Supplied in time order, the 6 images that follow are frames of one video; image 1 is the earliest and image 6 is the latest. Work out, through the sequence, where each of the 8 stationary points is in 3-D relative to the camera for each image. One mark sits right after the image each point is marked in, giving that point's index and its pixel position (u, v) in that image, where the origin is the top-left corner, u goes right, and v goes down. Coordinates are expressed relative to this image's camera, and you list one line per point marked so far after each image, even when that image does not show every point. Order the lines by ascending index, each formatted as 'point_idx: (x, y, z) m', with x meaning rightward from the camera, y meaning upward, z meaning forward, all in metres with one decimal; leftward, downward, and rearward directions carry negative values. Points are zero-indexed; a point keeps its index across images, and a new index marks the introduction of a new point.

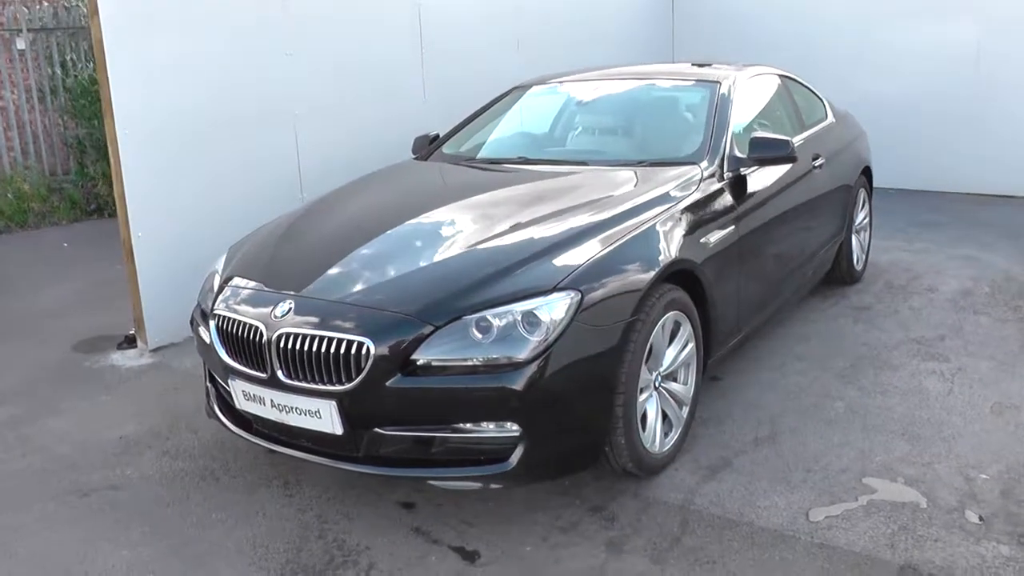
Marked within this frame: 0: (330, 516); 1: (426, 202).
0: (-0.6, -0.8, +3.0) m
1: (-0.3, +0.3, +3.6) m
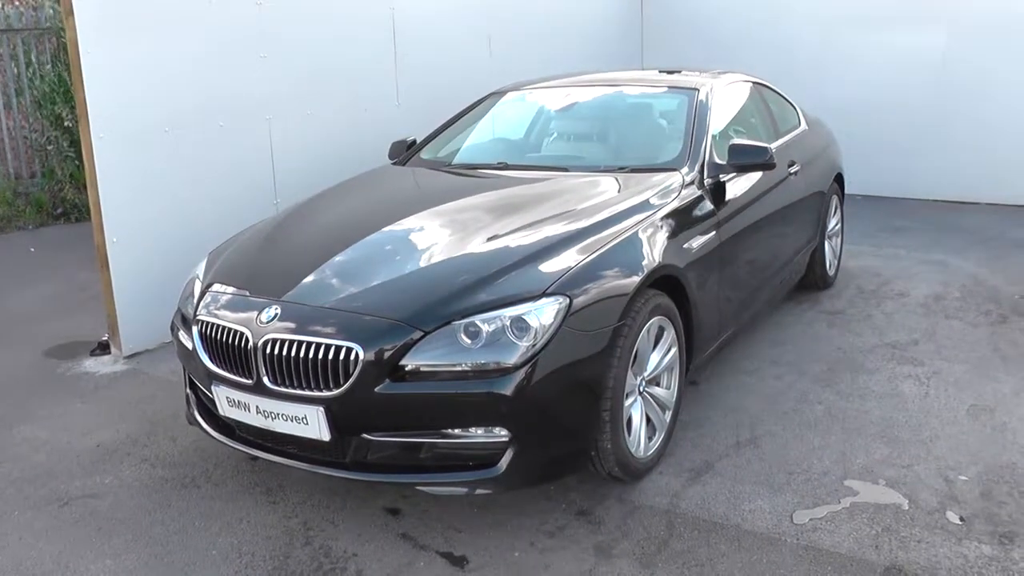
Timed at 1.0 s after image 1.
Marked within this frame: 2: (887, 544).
0: (-0.7, -0.8, +3.0) m
1: (-0.4, +0.3, +3.6) m
2: (+1.2, -0.8, +2.8) m
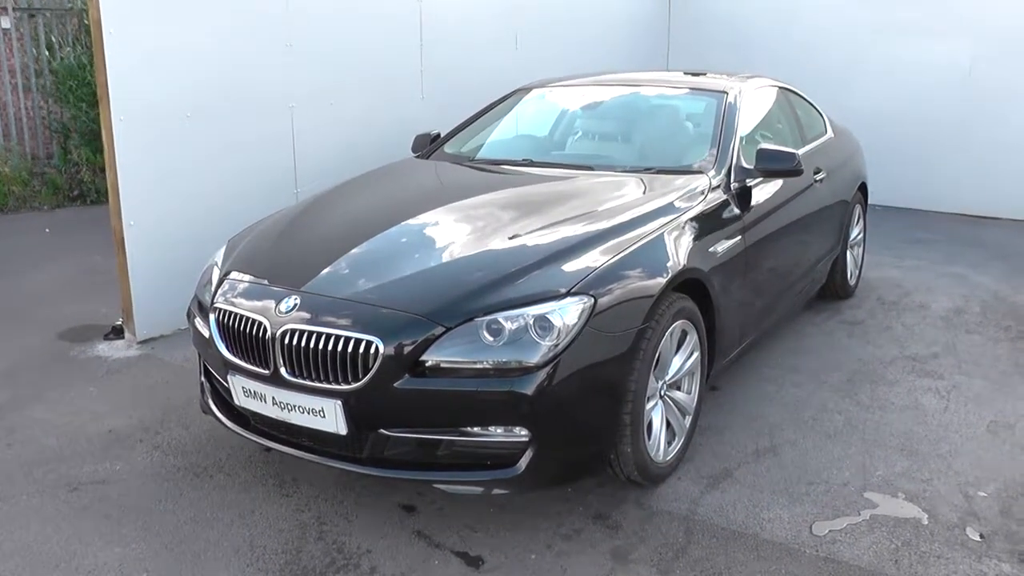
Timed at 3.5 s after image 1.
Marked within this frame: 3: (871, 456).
0: (-0.6, -0.8, +2.9) m
1: (-0.3, +0.3, +3.6) m
2: (+1.2, -0.8, +2.7) m
3: (+1.4, -0.6, +3.3) m
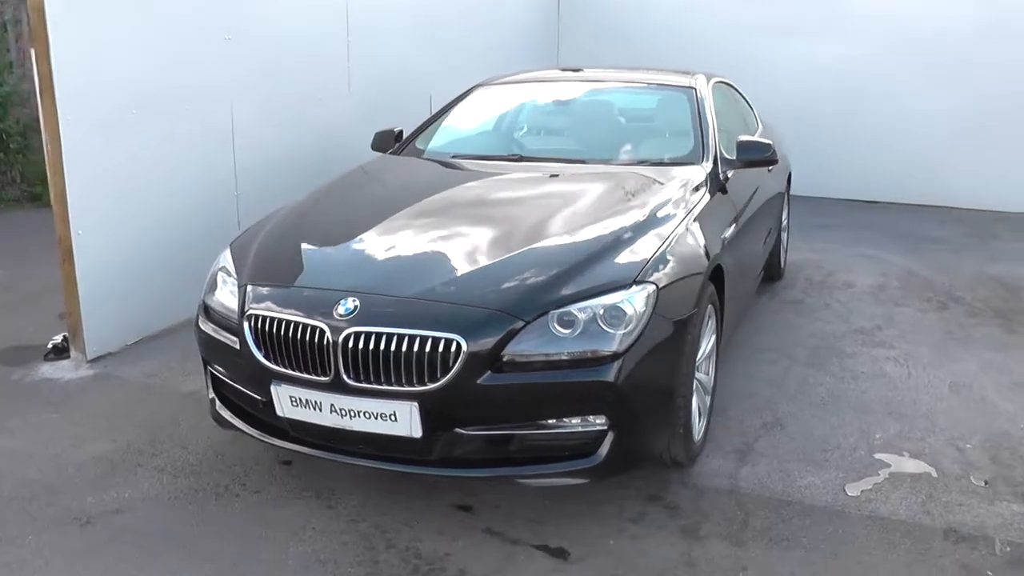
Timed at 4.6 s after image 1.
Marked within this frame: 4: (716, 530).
0: (-0.4, -0.8, +2.9) m
1: (-0.3, +0.3, +3.5) m
2: (+1.4, -0.8, +3.0) m
3: (+1.4, -0.5, +3.6) m
4: (+0.7, -0.8, +2.9) m
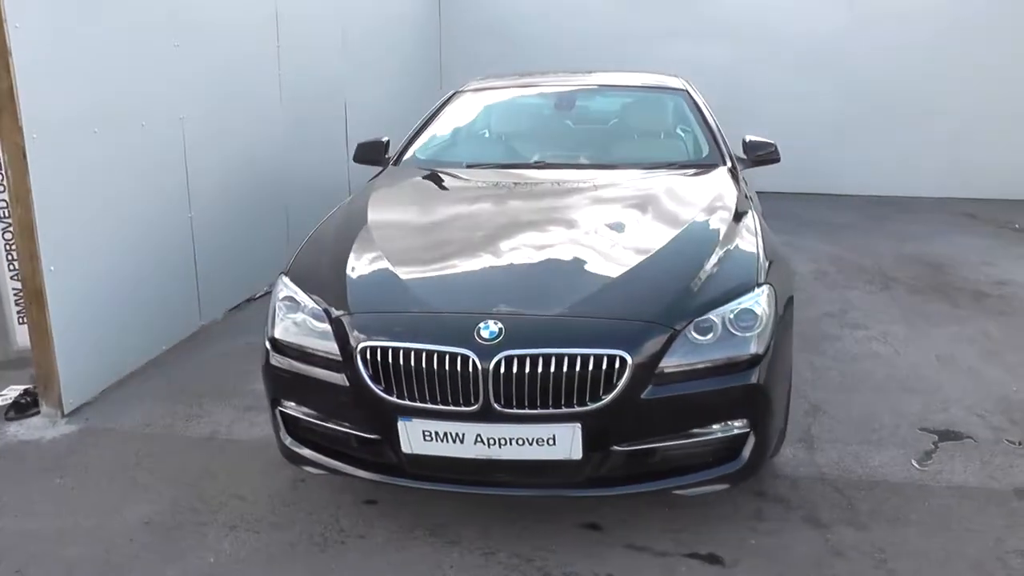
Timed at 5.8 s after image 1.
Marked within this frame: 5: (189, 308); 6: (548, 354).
0: (+0.1, -0.8, +2.7) m
1: (-0.1, +0.3, +3.4) m
2: (+1.8, -0.7, +3.3) m
3: (+1.7, -0.5, +3.9) m
4: (+1.1, -0.8, +3.0) m
5: (-1.7, -0.1, +4.7) m
6: (+0.1, -0.2, +2.5) m
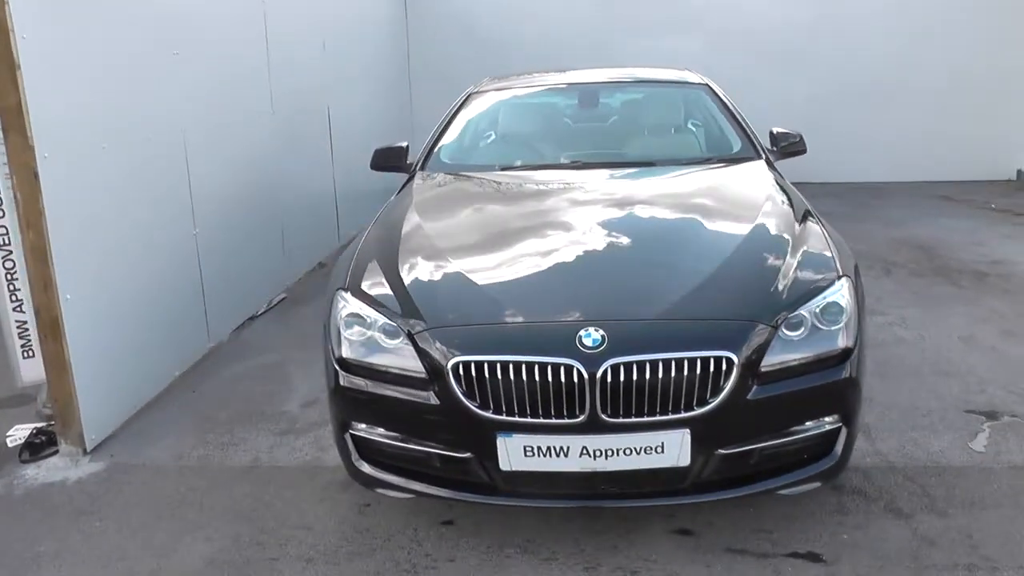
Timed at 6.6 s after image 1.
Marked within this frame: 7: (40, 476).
0: (+0.4, -0.8, +2.6) m
1: (+0.1, +0.3, +3.3) m
2: (+2.0, -0.6, +3.3) m
3: (+1.8, -0.4, +3.9) m
4: (+1.4, -0.7, +3.0) m
5: (-1.6, -0.2, +4.5) m
6: (+0.4, -0.2, +2.4) m
7: (-1.7, -0.7, +3.3) m
